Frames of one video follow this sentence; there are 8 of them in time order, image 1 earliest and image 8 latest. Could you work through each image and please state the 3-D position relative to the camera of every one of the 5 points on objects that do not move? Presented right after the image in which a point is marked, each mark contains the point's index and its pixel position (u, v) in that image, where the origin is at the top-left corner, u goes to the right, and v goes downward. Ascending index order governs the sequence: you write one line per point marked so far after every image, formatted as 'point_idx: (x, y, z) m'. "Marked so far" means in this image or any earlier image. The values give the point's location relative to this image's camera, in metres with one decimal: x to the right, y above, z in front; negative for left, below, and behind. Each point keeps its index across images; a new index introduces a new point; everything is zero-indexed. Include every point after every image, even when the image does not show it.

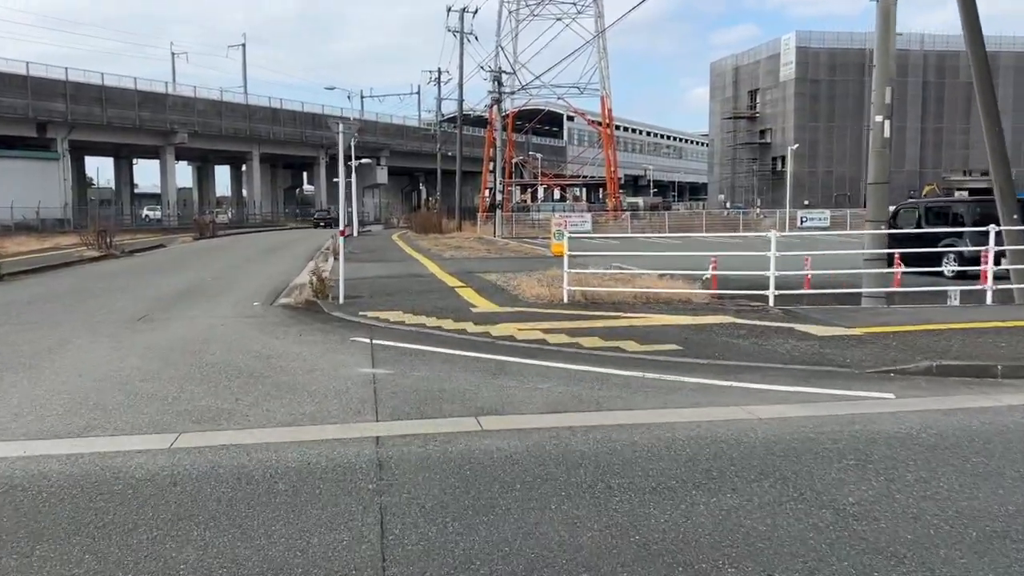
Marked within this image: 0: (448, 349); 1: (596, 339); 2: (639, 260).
0: (-0.7, -0.7, +9.0) m
1: (+1.0, -0.6, +9.4) m
2: (+2.8, +0.5, +17.8) m
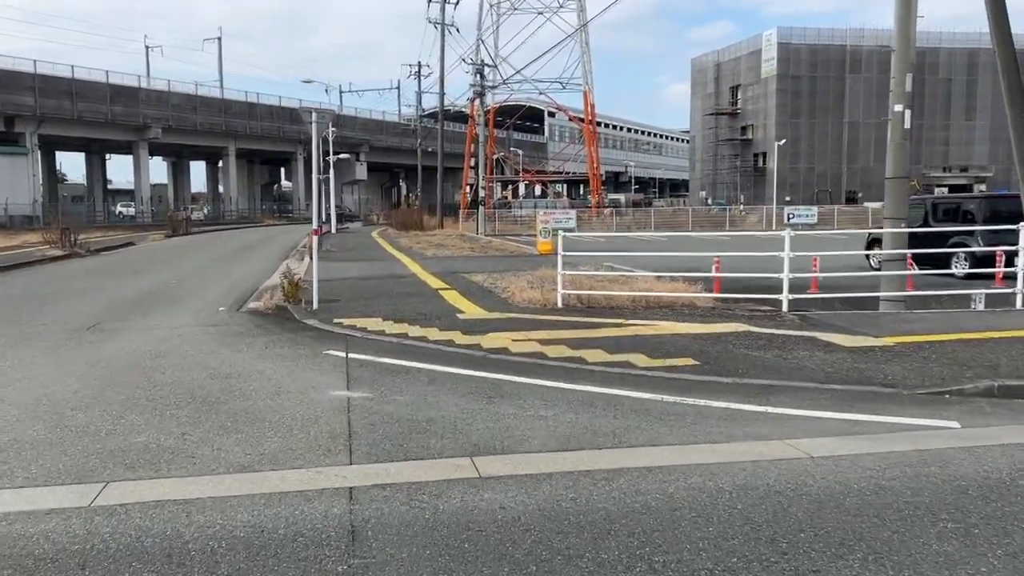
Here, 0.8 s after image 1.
0: (-0.8, -0.8, +7.9) m
1: (+0.9, -0.7, +8.4) m
2: (+2.5, +0.5, +16.8) m
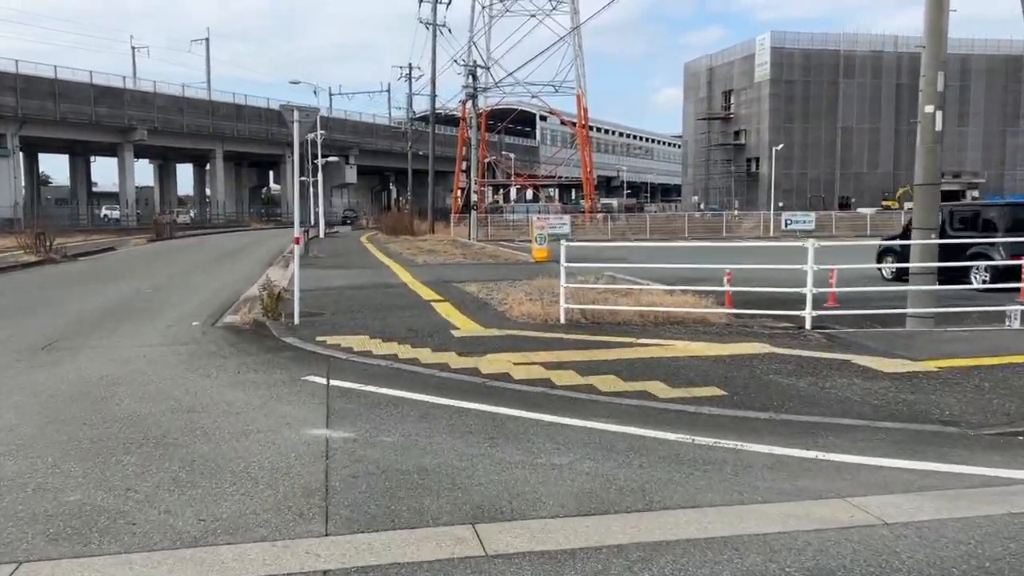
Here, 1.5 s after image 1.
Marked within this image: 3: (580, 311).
0: (-0.7, -0.9, +7.0) m
1: (+0.9, -0.8, +7.5) m
2: (+2.4, +0.3, +15.9) m
3: (+1.0, -0.3, +11.5) m
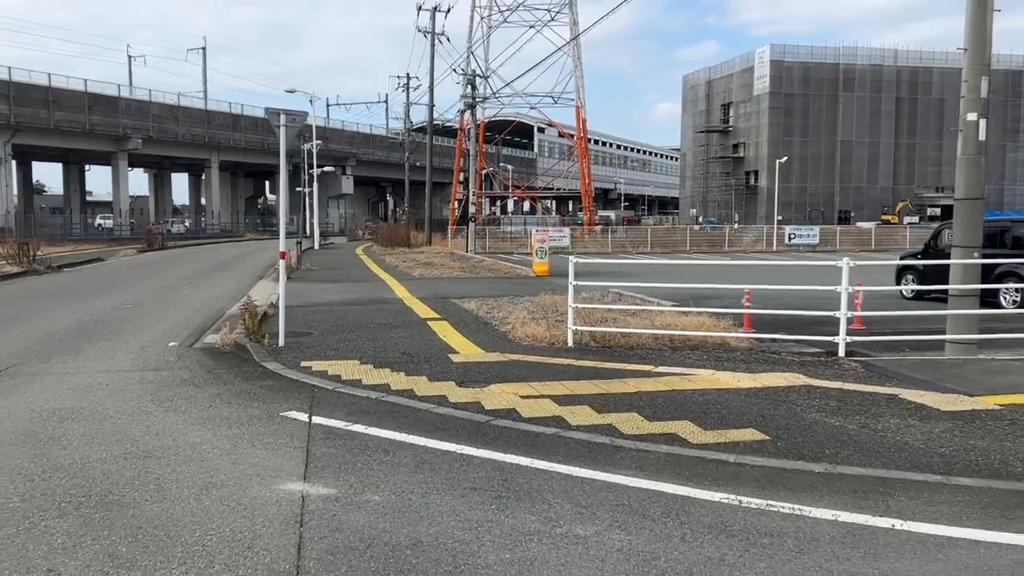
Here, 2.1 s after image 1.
0: (-0.7, -1.1, +6.1) m
1: (+1.0, -1.0, +6.6) m
2: (+2.5, -0.1, +15.0) m
3: (+1.0, -0.6, +10.6) m
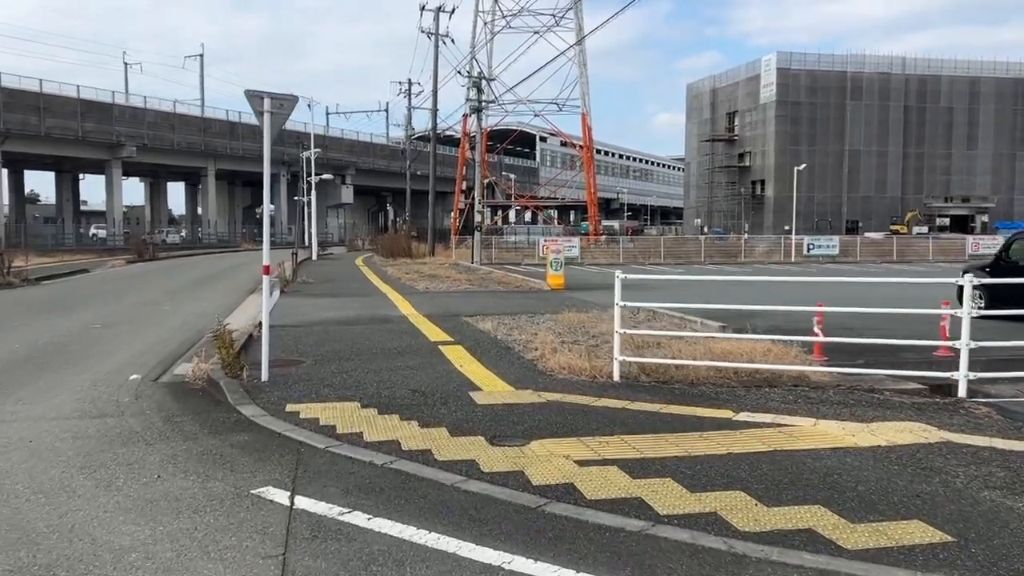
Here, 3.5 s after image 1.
0: (-0.3, -1.3, +4.2) m
1: (+1.4, -1.2, +4.7) m
2: (+2.8, -0.4, +13.2) m
3: (+1.4, -0.8, +8.7) m
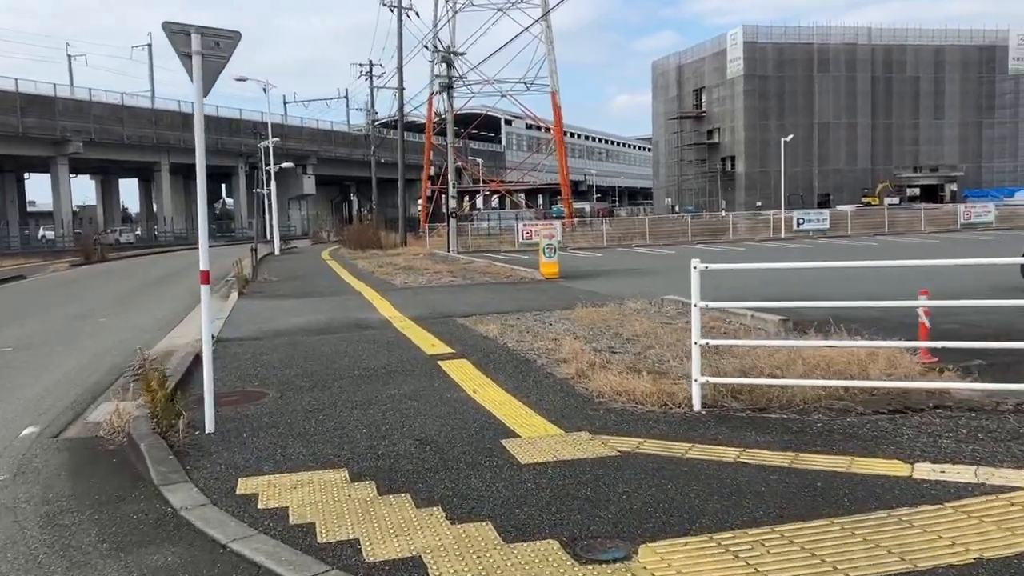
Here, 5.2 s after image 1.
0: (+0.2, -1.4, +1.9) m
1: (+1.8, -1.2, +2.4) m
2: (+2.9, -0.2, +11.0) m
3: (+1.7, -0.8, +6.4) m
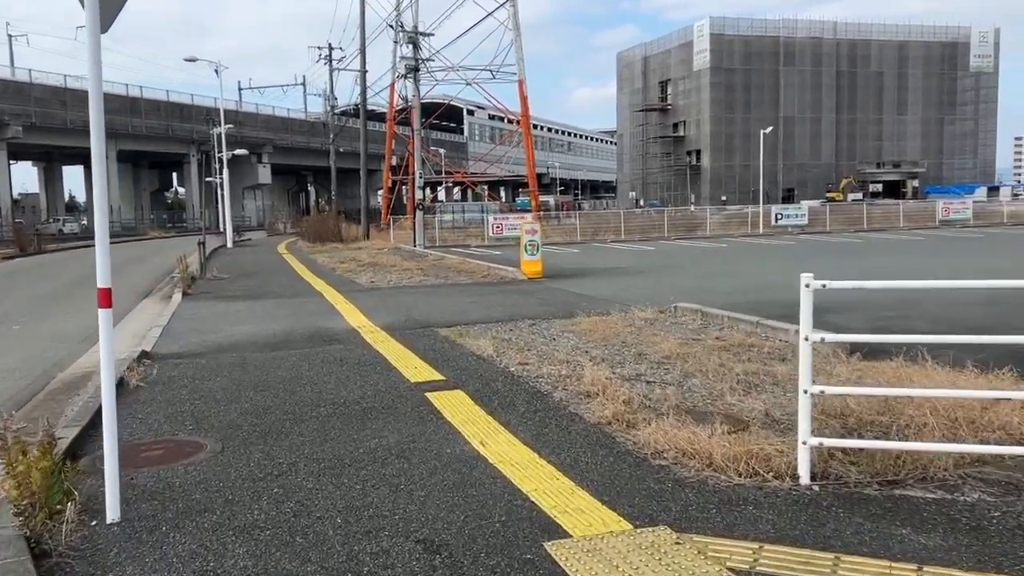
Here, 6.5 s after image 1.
0: (+0.6, -1.6, +0.1) m
1: (+2.2, -1.4, +0.7) m
2: (+2.9, -0.3, +9.3) m
3: (+1.9, -0.9, +4.7) m
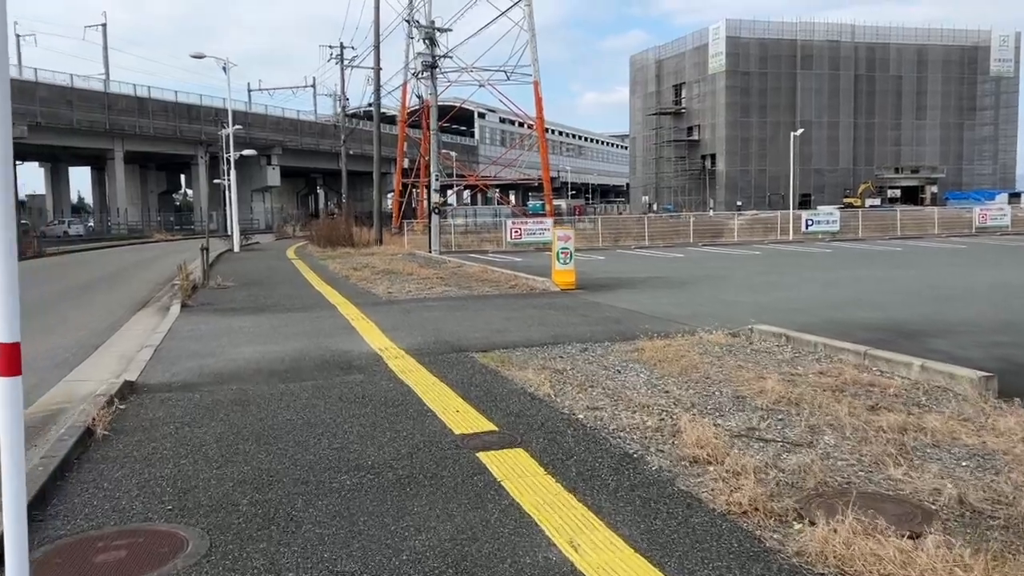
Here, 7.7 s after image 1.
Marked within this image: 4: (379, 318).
0: (+1.1, -1.7, -1.6) m
1: (+2.7, -1.6, -0.9) m
2: (+3.4, -0.5, +7.6) m
3: (+2.4, -1.1, +3.1) m
4: (-2.0, -0.4, +12.4) m
